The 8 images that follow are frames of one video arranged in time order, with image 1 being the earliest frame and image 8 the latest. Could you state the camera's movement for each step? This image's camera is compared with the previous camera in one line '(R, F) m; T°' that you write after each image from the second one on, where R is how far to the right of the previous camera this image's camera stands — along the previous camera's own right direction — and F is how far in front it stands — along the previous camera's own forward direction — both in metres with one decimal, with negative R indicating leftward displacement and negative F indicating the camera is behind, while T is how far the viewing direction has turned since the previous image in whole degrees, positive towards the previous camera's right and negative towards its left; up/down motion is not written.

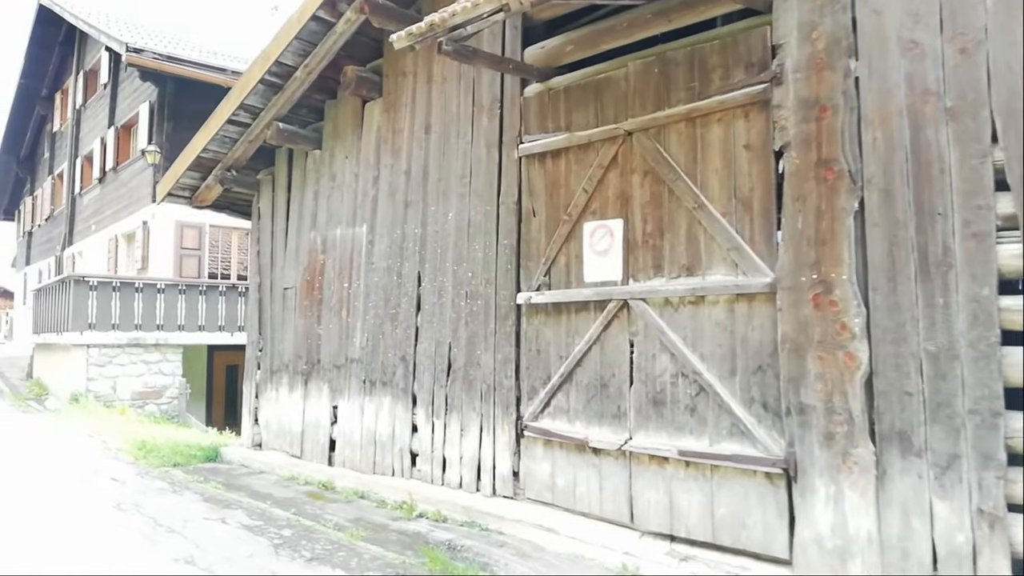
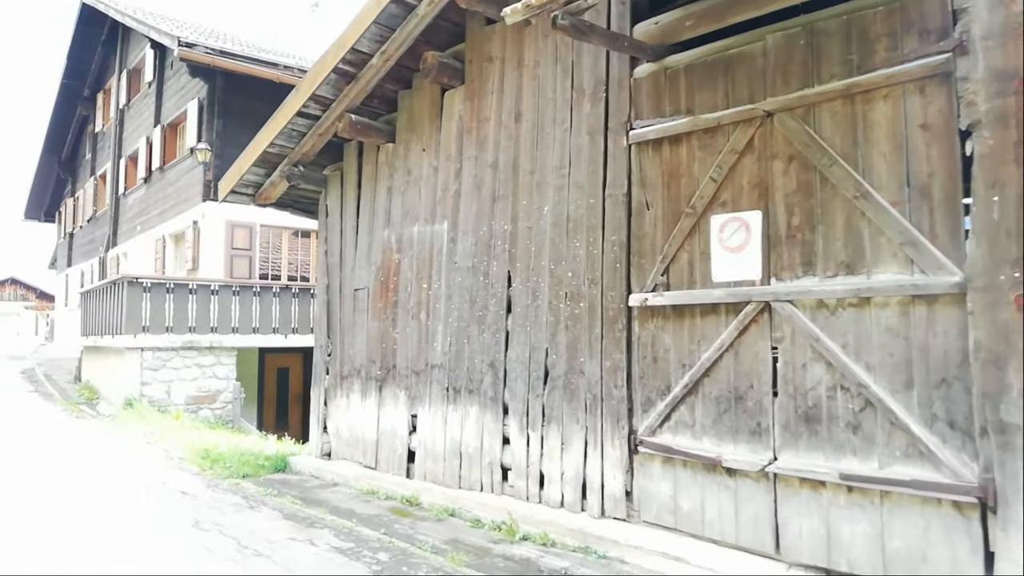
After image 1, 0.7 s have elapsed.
(-0.7, +0.5) m; -2°
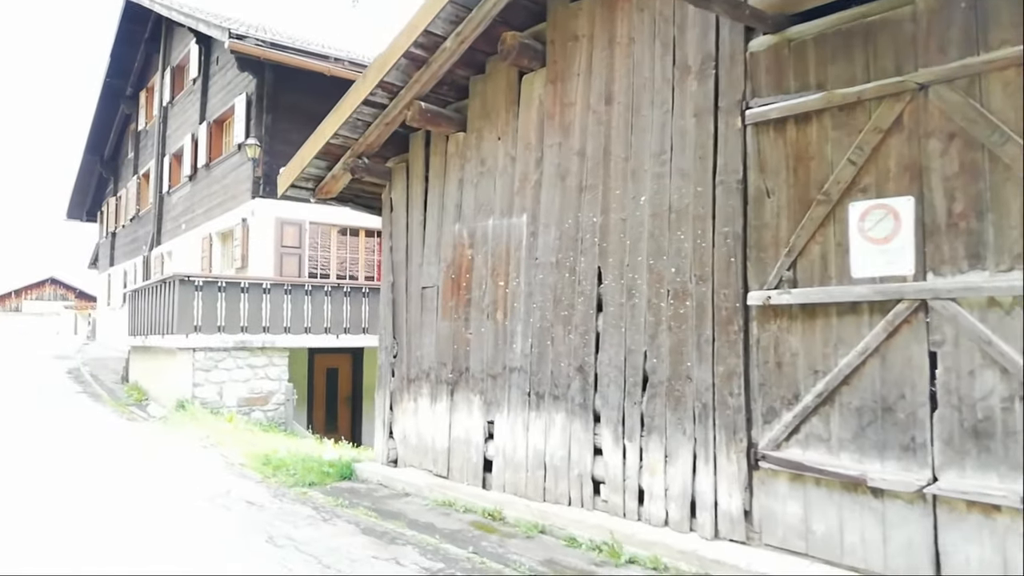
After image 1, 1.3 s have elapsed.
(-0.5, +0.5) m; -2°
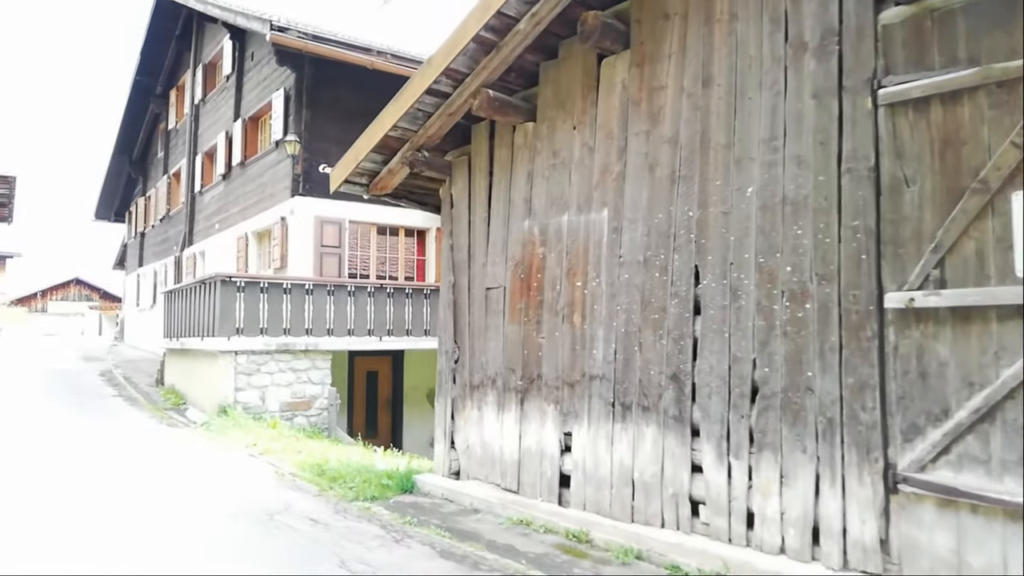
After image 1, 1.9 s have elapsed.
(-0.5, +0.5) m; -1°
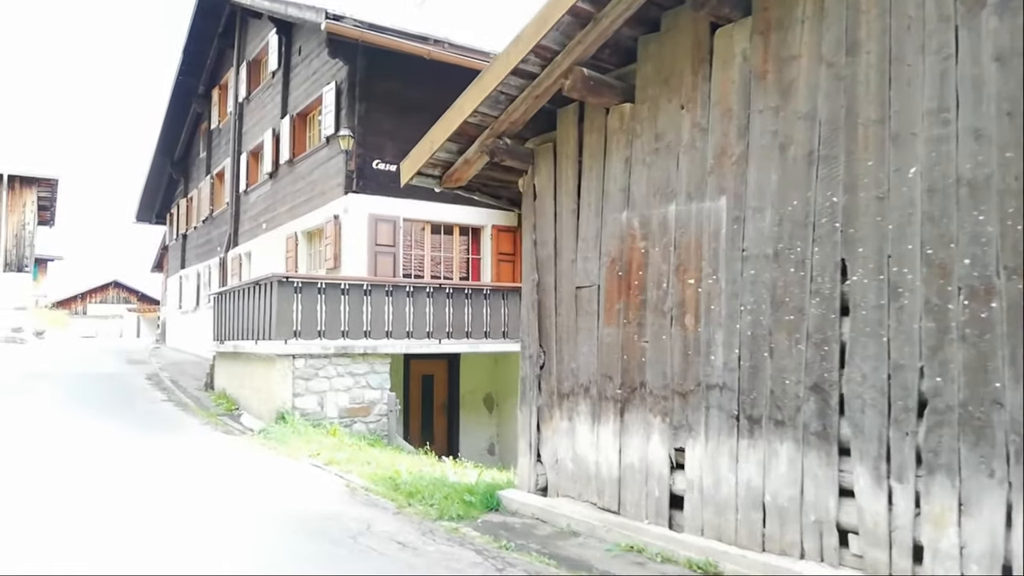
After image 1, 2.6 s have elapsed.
(-0.6, +0.6) m; -2°
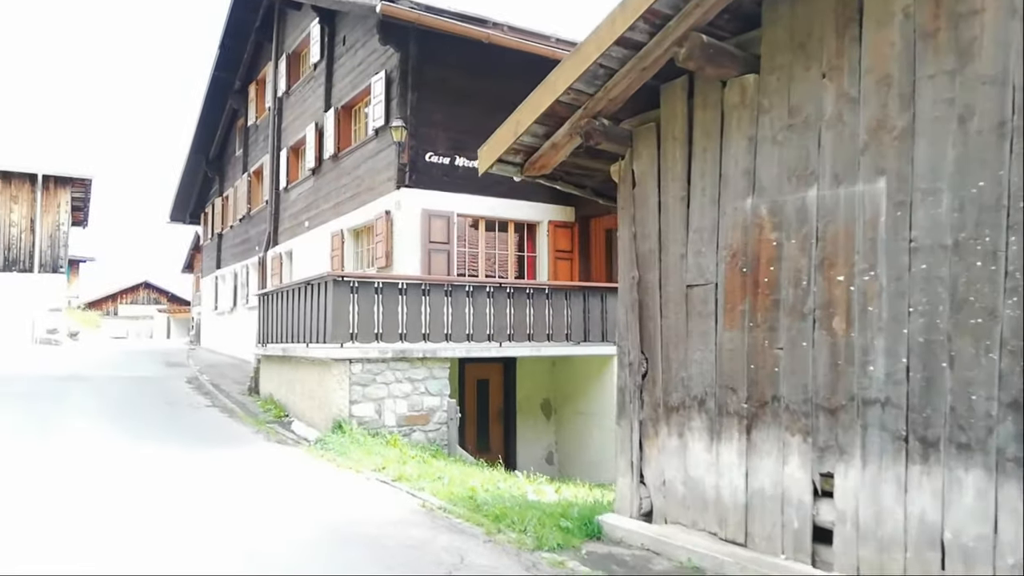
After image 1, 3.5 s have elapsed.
(-0.6, +0.7) m; -2°
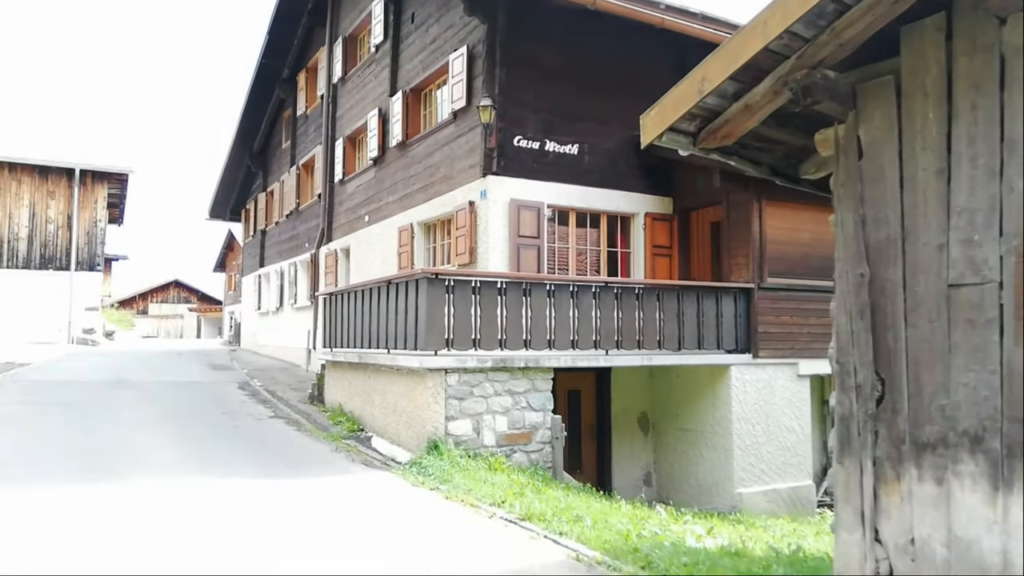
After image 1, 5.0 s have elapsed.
(-1.1, +1.2) m; -2°
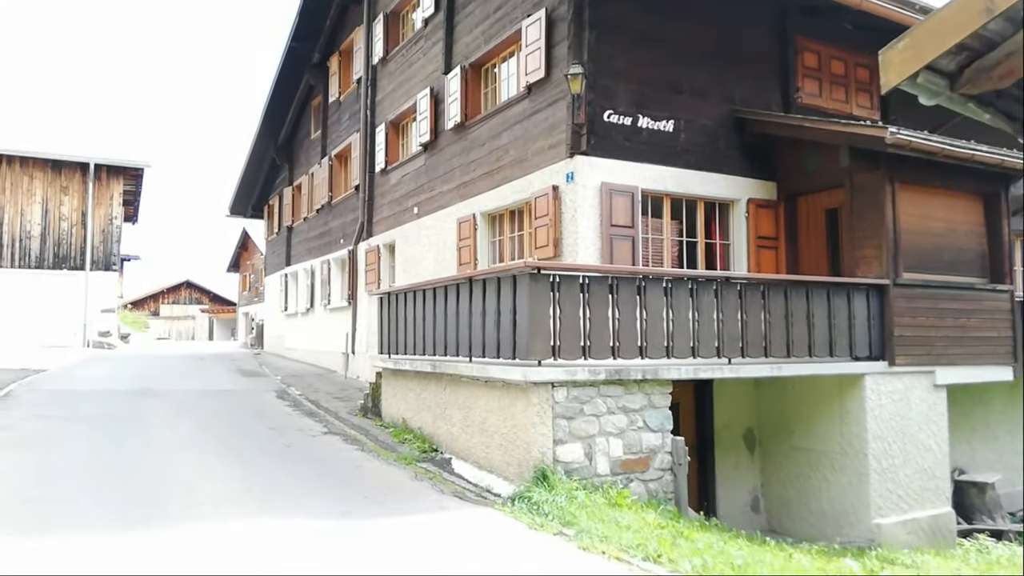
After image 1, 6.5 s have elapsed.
(-1.0, +1.3) m; 0°
